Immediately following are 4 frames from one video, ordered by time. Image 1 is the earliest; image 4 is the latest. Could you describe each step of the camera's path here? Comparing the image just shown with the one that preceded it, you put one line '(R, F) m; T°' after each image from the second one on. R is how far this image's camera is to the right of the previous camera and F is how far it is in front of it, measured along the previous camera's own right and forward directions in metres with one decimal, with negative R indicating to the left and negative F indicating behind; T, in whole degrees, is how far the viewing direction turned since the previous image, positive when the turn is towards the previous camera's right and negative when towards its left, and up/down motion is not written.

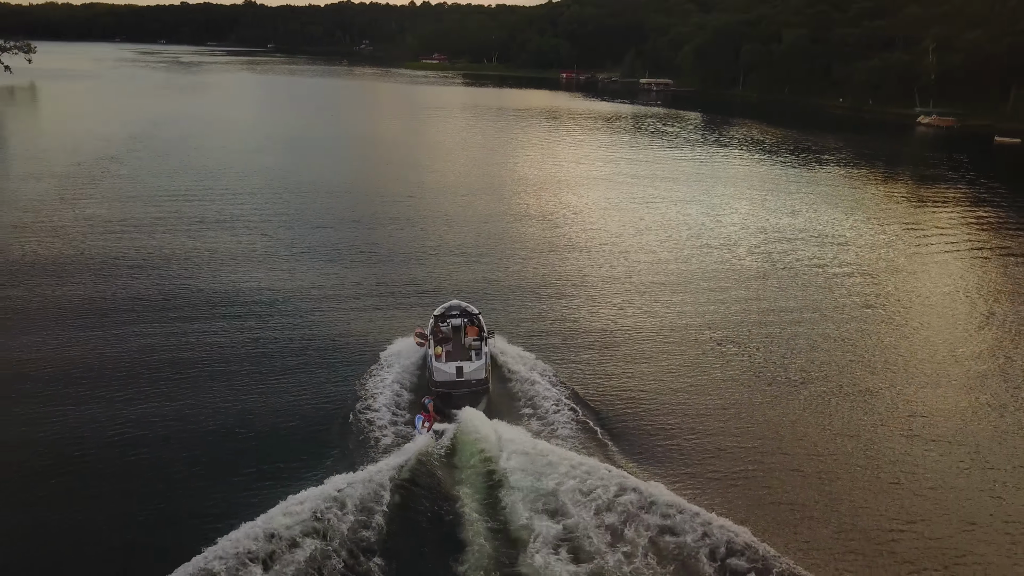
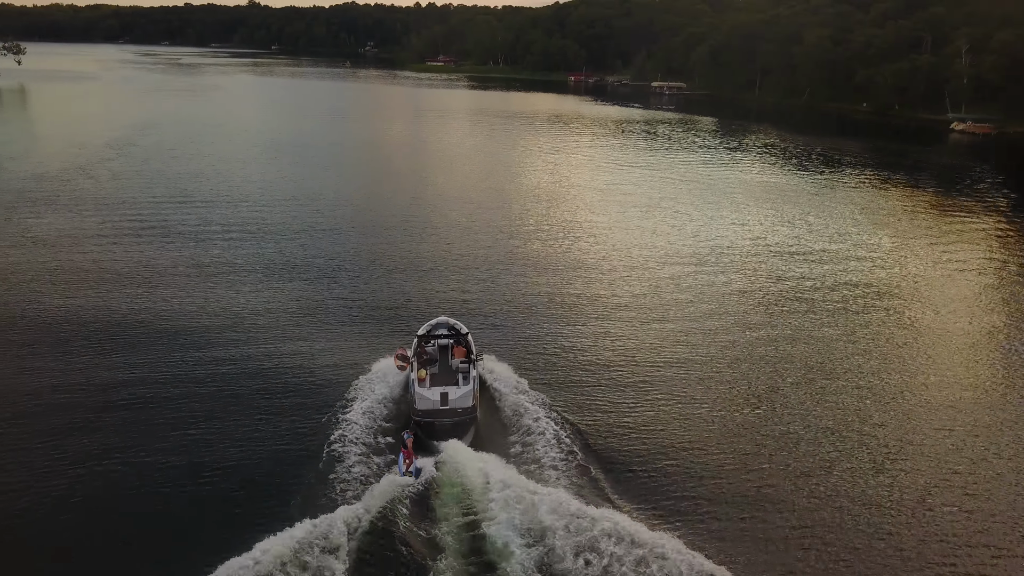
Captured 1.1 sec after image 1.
(-0.1, +4.0) m; 0°
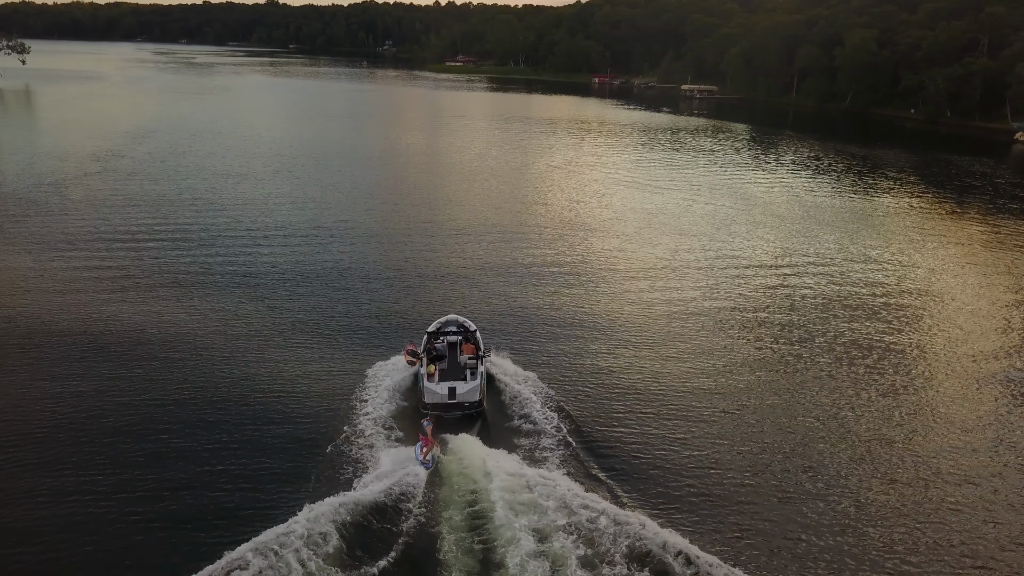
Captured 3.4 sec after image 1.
(-0.5, +4.7) m; -1°
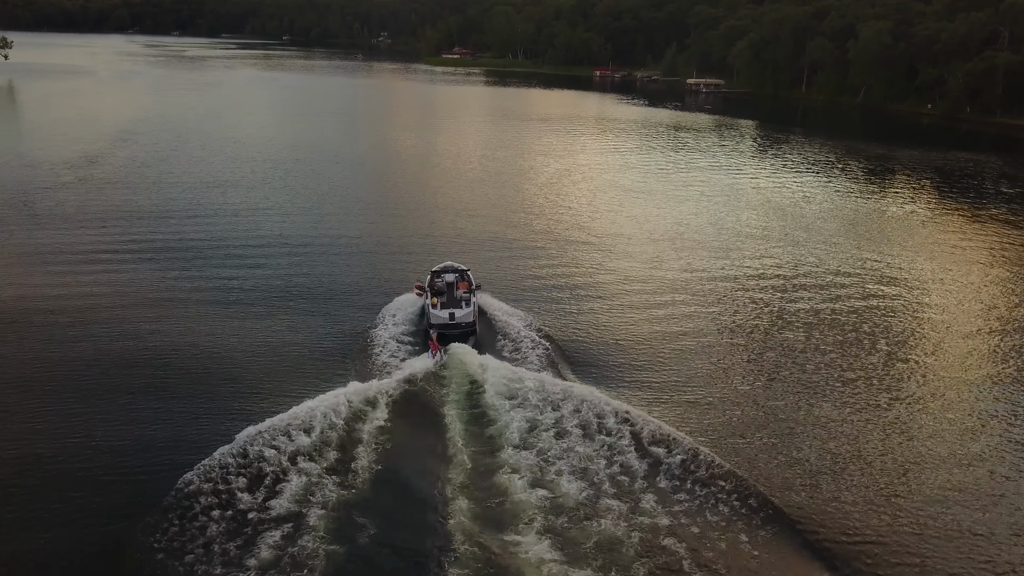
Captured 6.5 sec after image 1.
(-0.5, +2.8) m; 0°
